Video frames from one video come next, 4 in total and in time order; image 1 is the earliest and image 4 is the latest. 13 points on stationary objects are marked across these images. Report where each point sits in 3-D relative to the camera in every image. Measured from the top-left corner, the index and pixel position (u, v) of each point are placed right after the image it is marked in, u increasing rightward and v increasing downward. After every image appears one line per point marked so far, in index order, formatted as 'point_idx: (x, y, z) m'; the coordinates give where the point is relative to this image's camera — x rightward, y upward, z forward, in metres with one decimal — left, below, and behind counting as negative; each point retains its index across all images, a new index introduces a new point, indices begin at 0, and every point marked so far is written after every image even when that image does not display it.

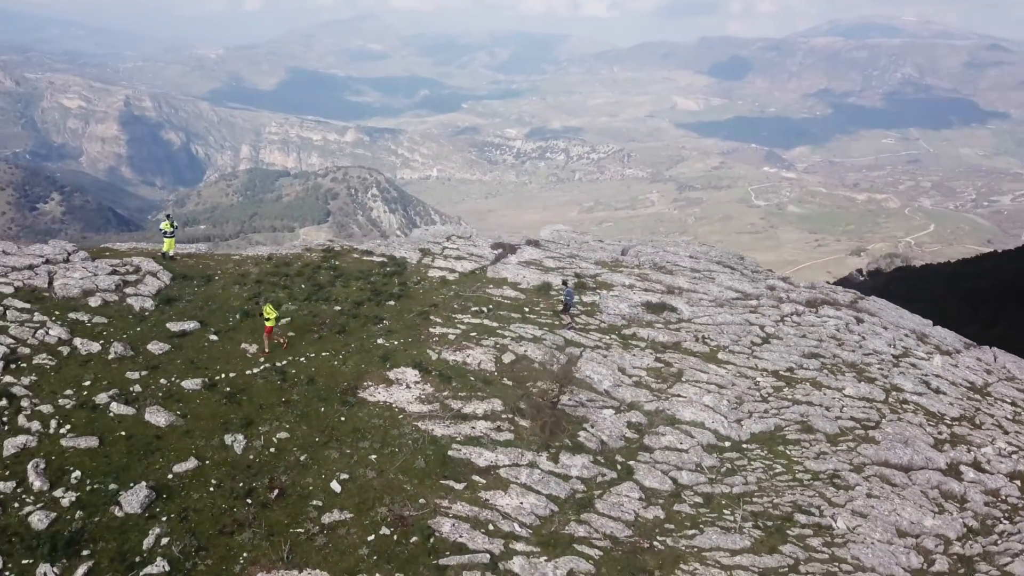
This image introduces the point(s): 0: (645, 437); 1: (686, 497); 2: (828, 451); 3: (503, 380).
0: (+2.8, -3.1, +16.9) m
1: (+3.3, -4.0, +15.4) m
2: (+6.7, -3.5, +17.3) m
3: (-0.1, -2.0, +18.0) m
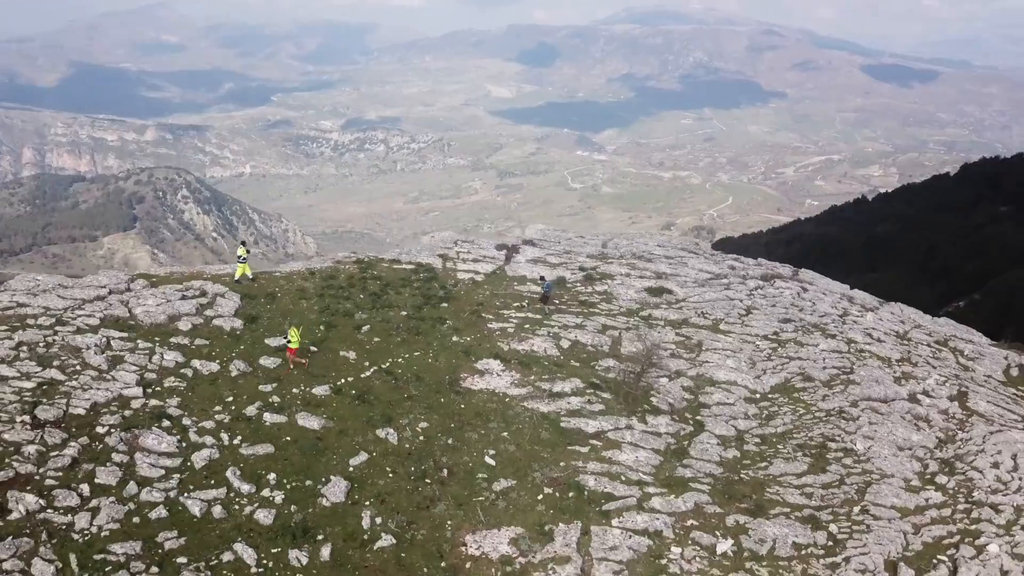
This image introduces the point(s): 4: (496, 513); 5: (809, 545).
0: (+4.8, -2.8, +20.8) m
1: (+5.7, -3.6, +19.4) m
2: (+8.6, -2.9, +22.0) m
3: (+1.6, -1.9, +21.2) m
4: (-0.3, -4.4, +15.9) m
5: (+6.0, -5.2, +16.4) m
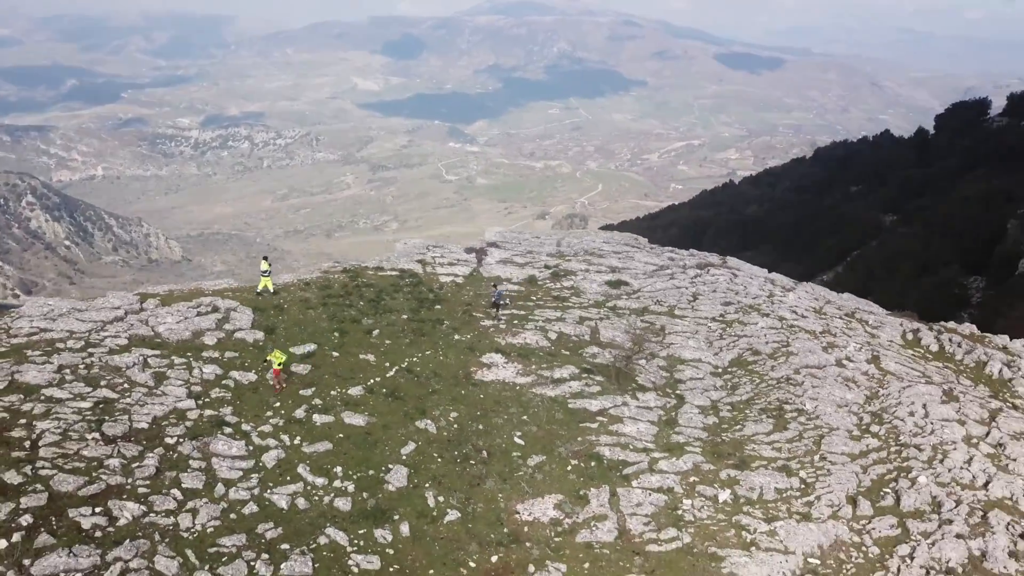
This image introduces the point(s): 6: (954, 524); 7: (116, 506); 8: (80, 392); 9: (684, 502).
0: (+4.8, -2.5, +24.0) m
1: (+5.9, -3.4, +22.8) m
2: (+8.4, -2.4, +25.8) m
3: (+1.5, -1.8, +24.0) m
4: (+0.5, -4.4, +18.5) m
5: (+6.7, -4.9, +19.9) m
6: (+9.6, -5.3, +18.5) m
7: (-7.7, -4.2, +15.7) m
8: (-9.9, -2.4, +18.7) m
9: (+4.0, -4.9, +18.8) m
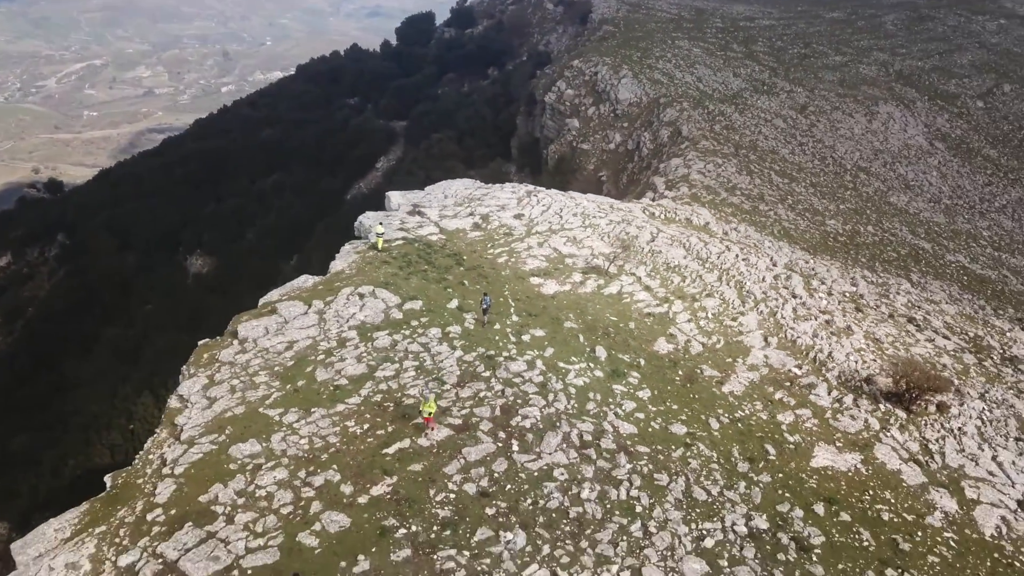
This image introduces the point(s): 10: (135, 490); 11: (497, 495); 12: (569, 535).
0: (+4.7, +1.2, +37.6) m
1: (+6.4, +0.6, +37.5) m
2: (+6.4, +2.2, +41.1) m
3: (+2.1, +1.0, +35.6) m
4: (+5.1, -1.8, +31.0) m
5: (+9.1, -0.7, +35.9) m
6: (+12.2, -0.4, +36.5) m
7: (+0.4, -3.7, +24.0) m
8: (-3.6, -2.4, +24.8) m
9: (+7.7, -1.4, +33.4) m
10: (-8.6, -4.5, +18.2) m
11: (-0.6, -4.7, +18.5) m
12: (+1.0, -5.3, +17.5) m
